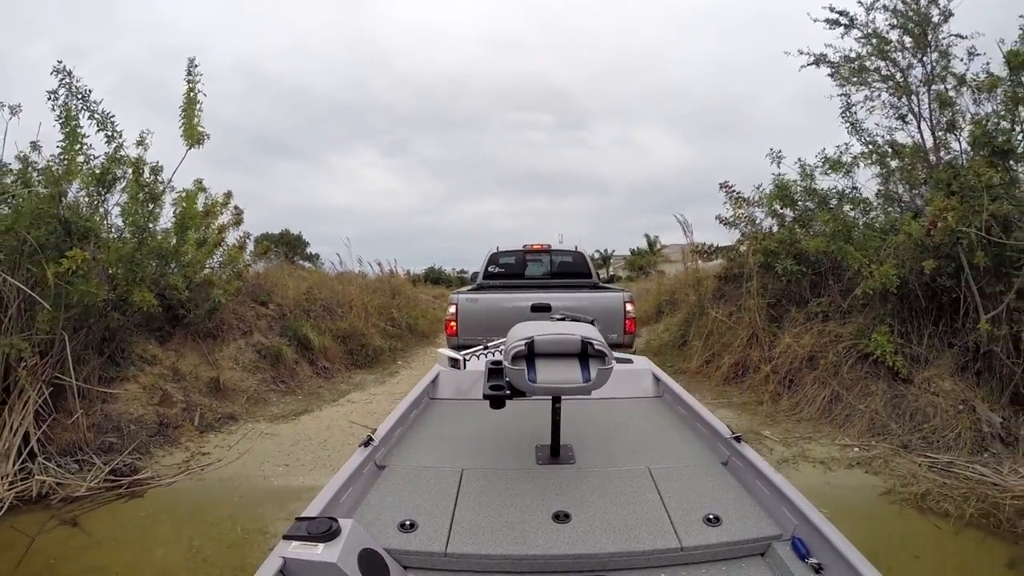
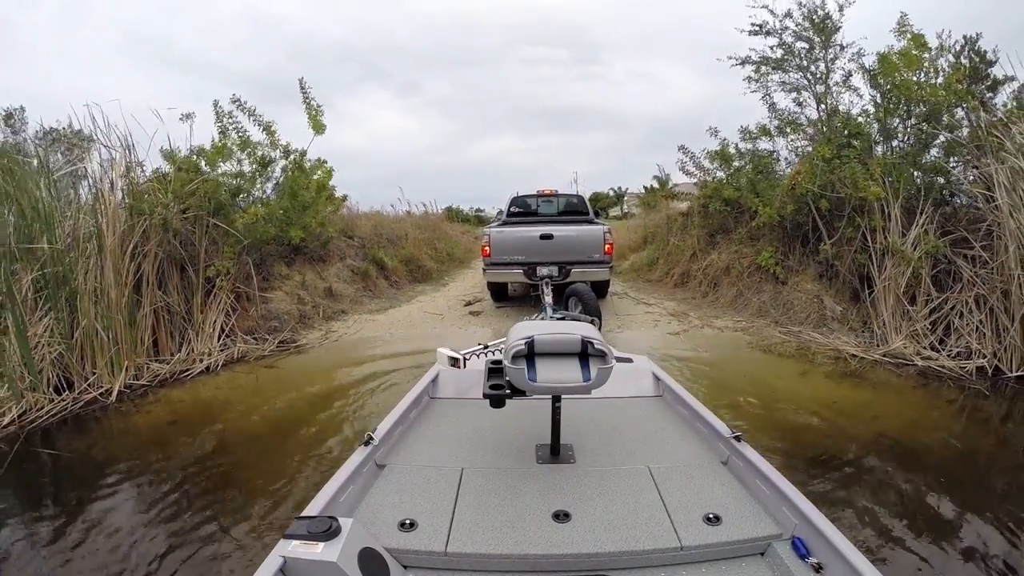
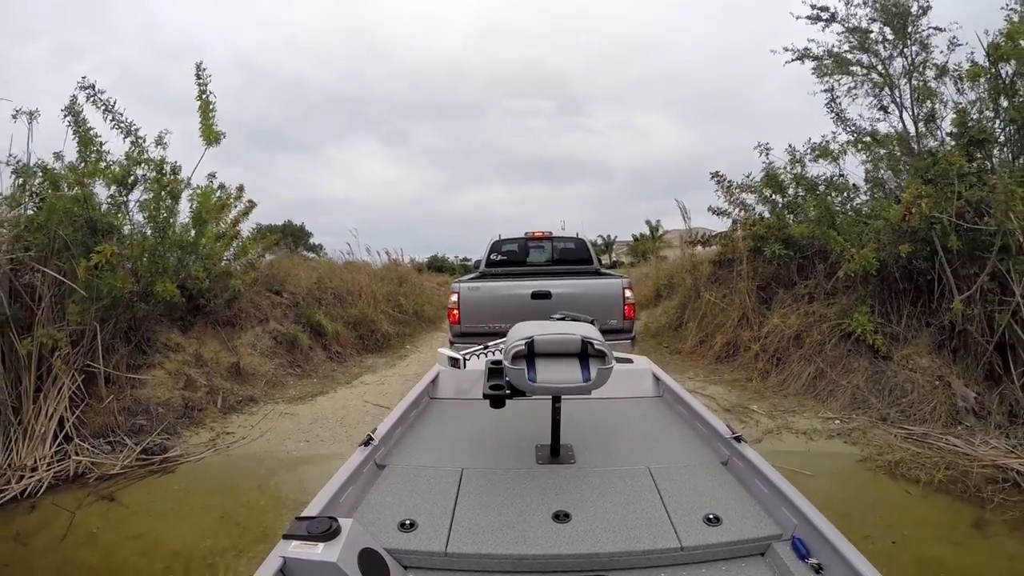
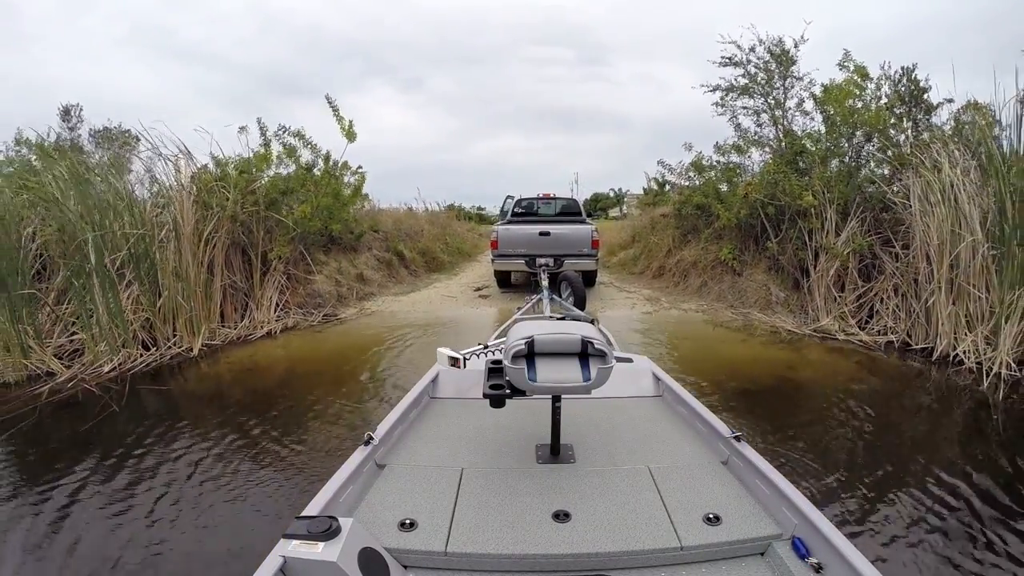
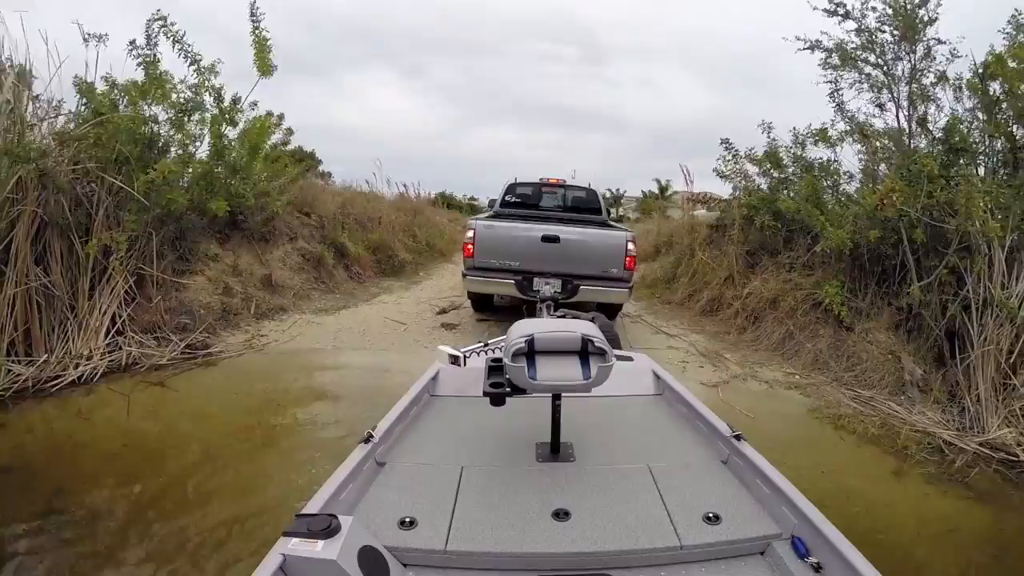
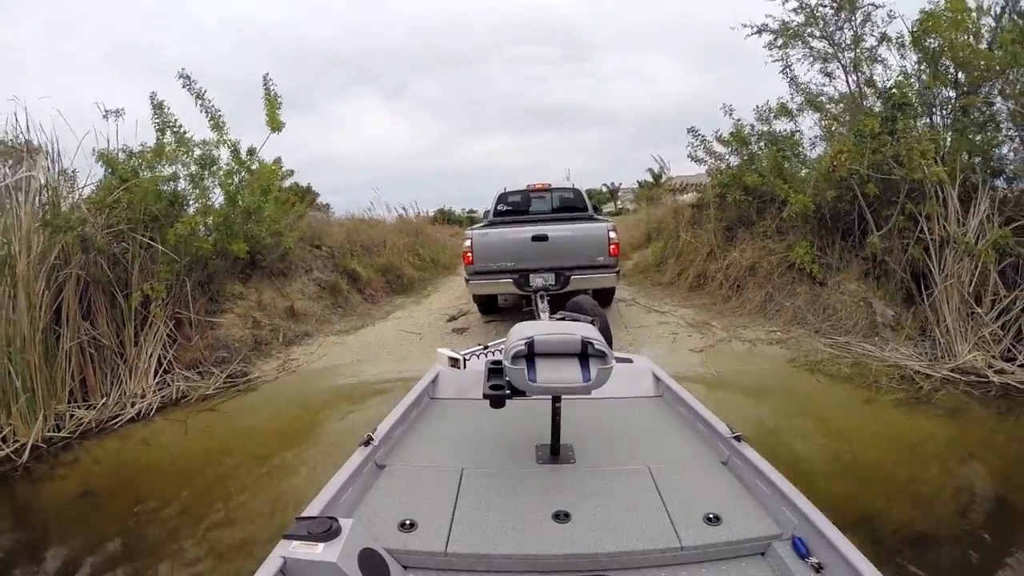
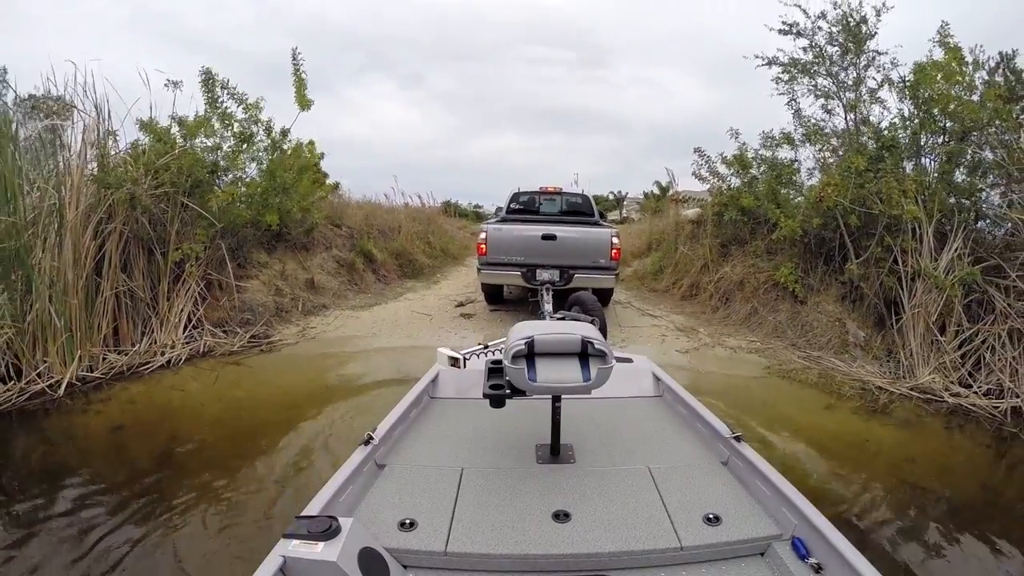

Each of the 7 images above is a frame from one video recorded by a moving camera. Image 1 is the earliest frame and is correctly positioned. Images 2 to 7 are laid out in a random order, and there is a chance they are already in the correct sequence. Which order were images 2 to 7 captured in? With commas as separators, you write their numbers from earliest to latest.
3, 5, 6, 7, 2, 4
